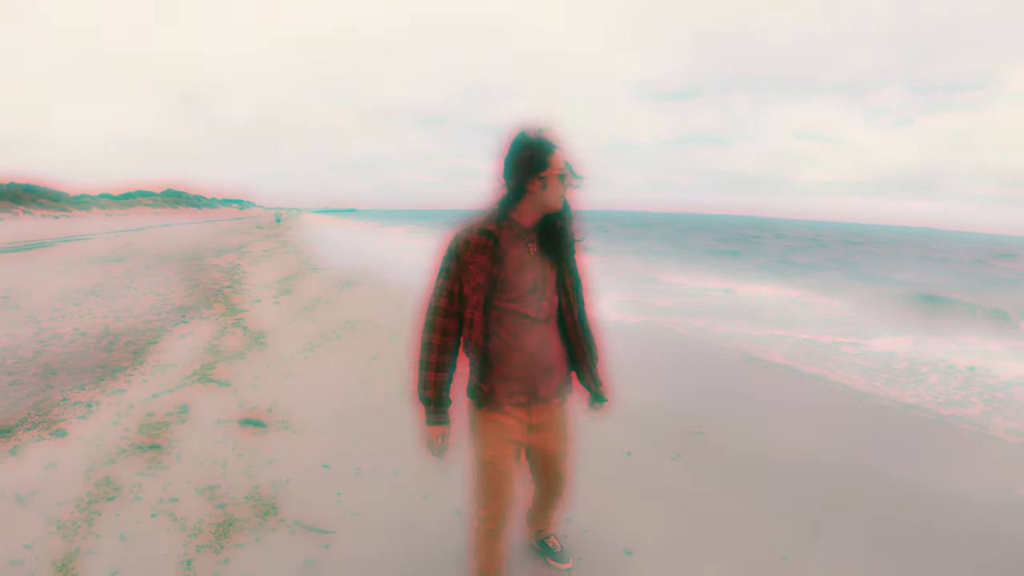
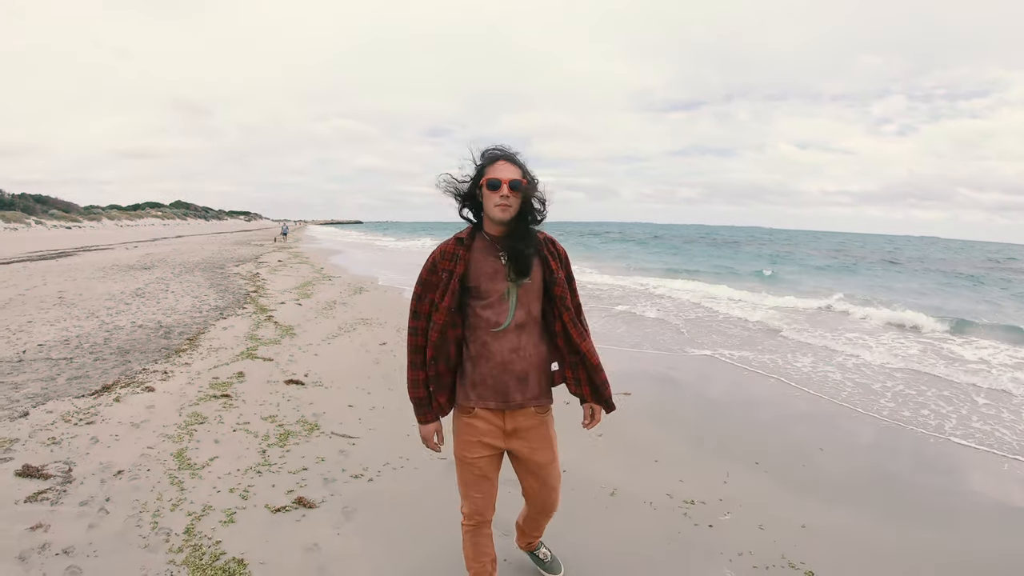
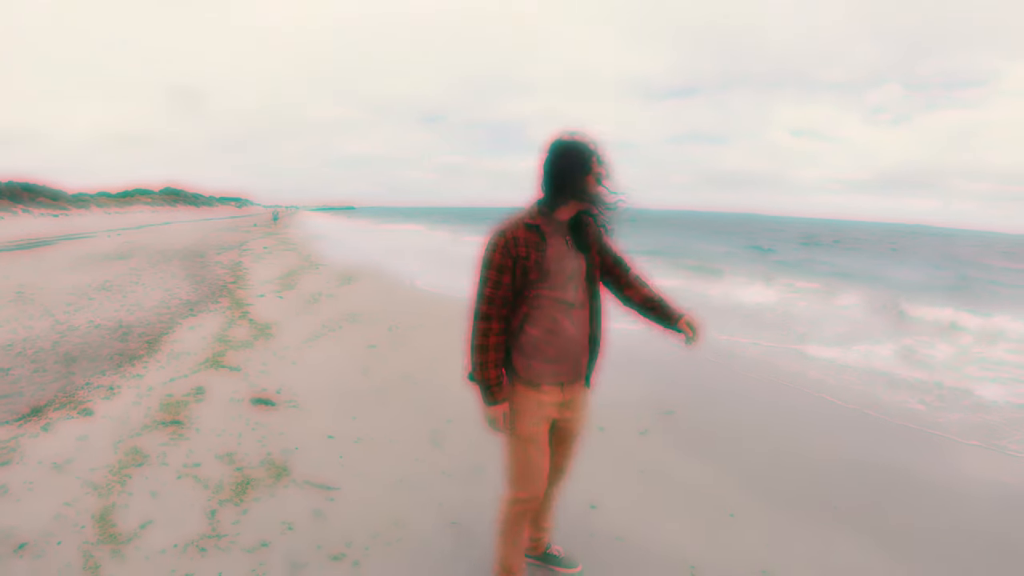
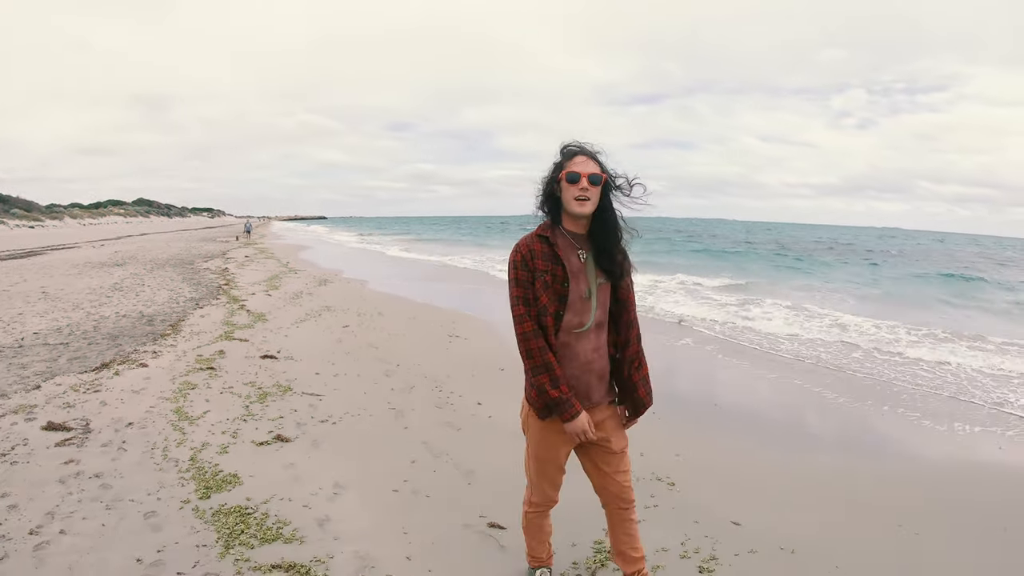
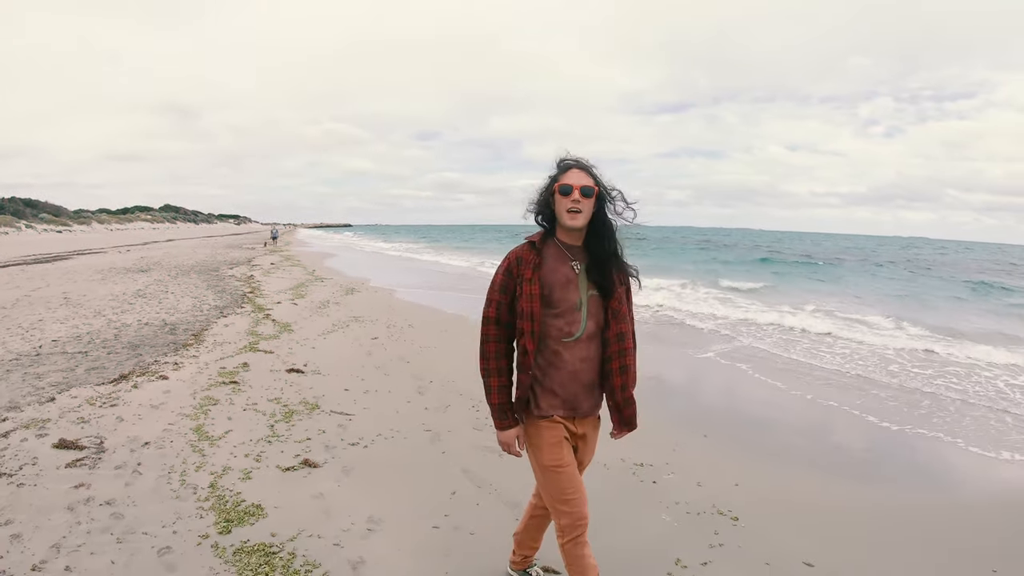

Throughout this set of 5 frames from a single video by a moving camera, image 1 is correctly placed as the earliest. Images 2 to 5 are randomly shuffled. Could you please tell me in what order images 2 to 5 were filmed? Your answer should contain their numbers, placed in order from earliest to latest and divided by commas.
3, 2, 5, 4
